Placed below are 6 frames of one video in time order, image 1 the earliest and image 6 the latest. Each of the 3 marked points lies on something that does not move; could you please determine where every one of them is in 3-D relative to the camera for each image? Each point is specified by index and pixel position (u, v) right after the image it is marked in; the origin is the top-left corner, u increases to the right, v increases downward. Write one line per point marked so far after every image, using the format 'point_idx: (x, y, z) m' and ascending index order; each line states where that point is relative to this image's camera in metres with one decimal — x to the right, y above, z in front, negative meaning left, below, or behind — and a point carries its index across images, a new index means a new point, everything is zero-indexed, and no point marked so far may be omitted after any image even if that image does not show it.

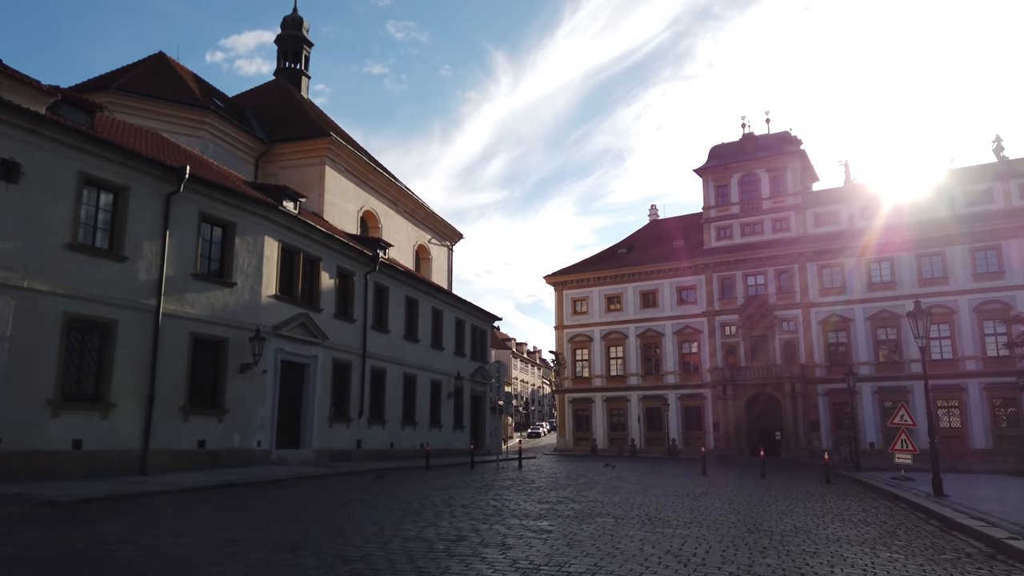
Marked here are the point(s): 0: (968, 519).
0: (+6.5, -3.3, +10.8) m
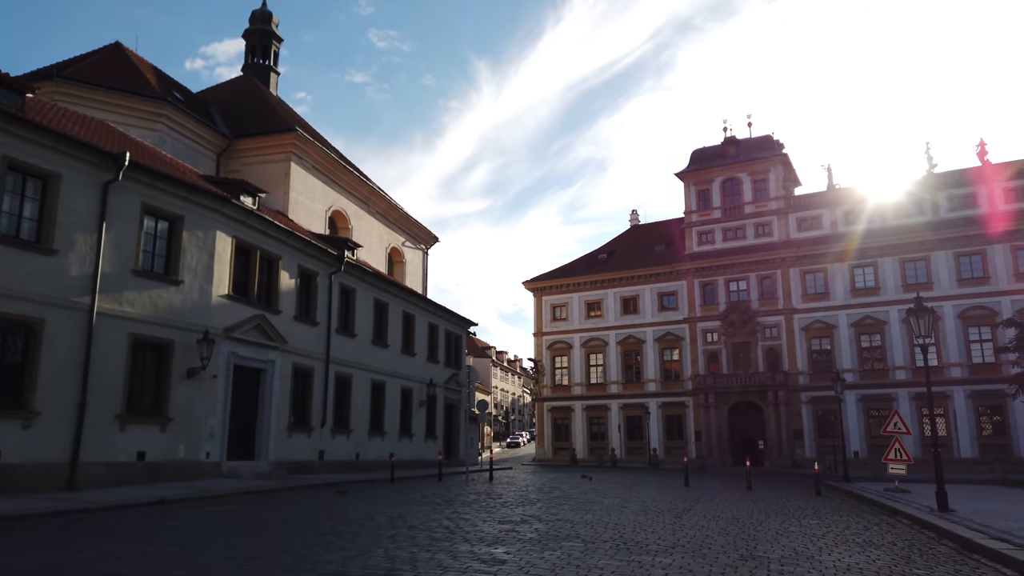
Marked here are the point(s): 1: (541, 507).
0: (+5.9, -3.1, +9.5) m
1: (+0.5, -3.6, +12.4) m
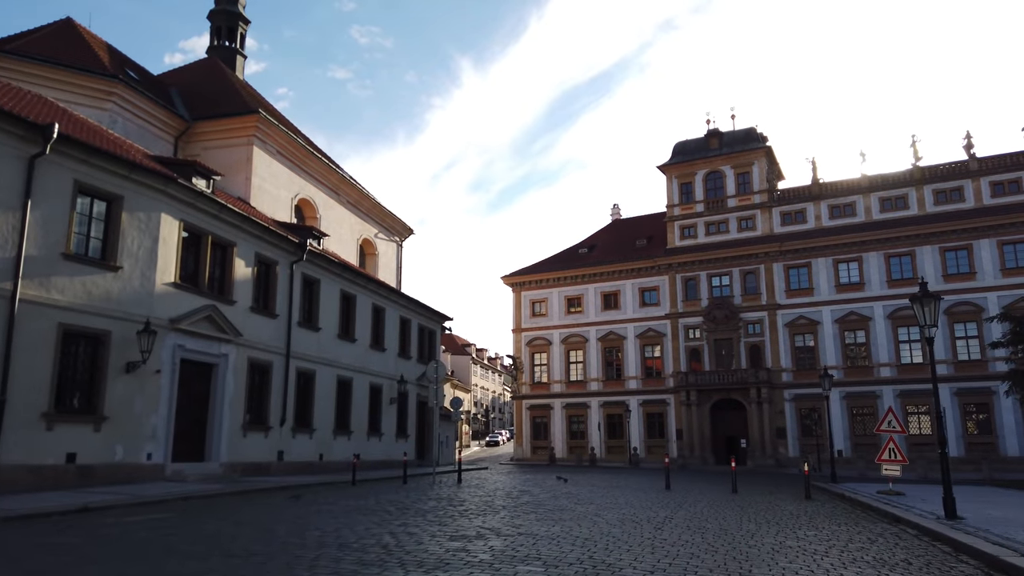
0: (+5.4, -2.9, +8.2) m
1: (-0.1, -3.3, +11.0) m
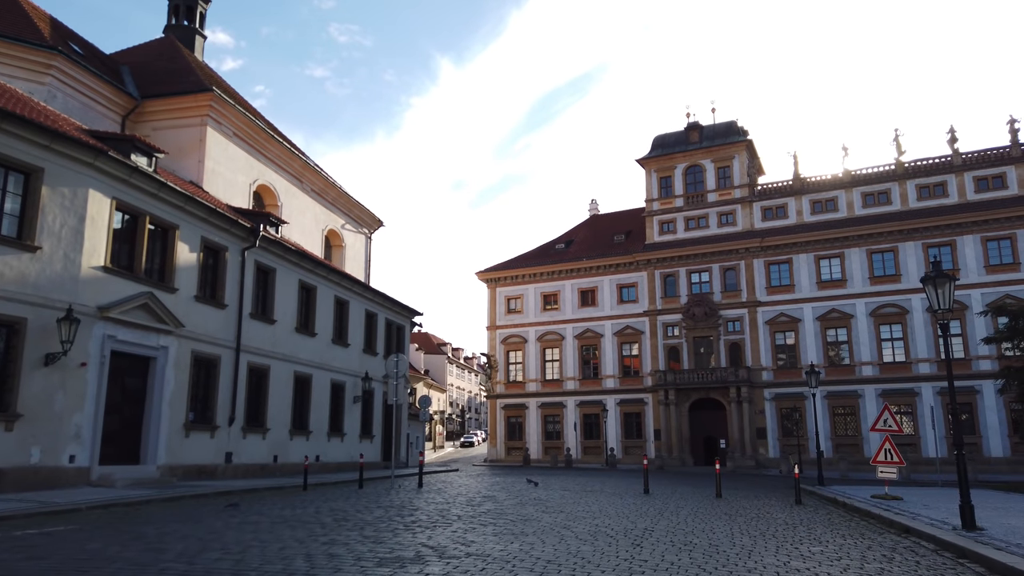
0: (+4.9, -2.6, +6.7) m
1: (-0.7, -3.0, +9.4) m
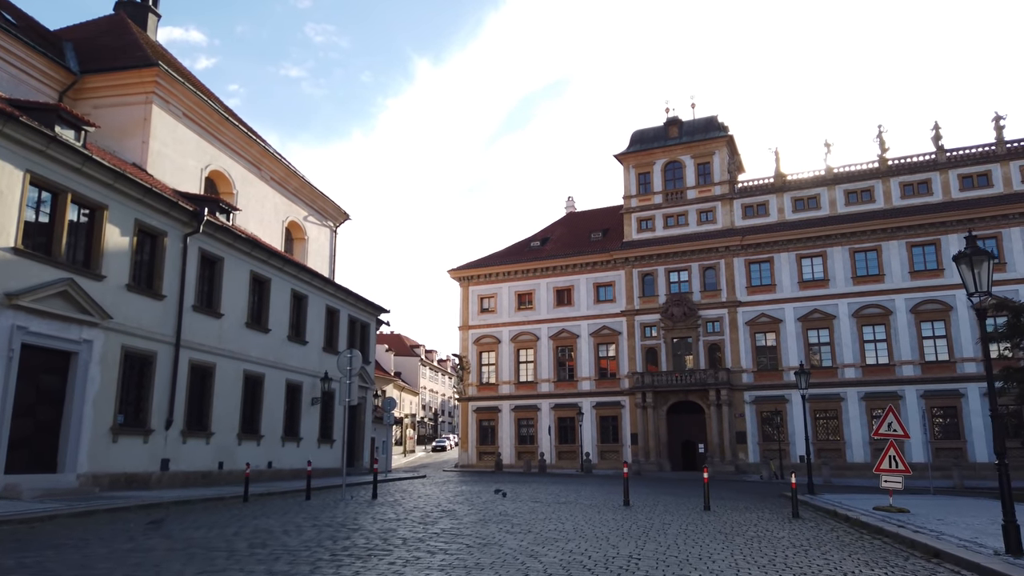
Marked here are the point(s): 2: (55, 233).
0: (+4.5, -2.3, +5.0) m
1: (-1.1, -2.7, +7.5) m
2: (-10.1, +1.2, +16.7) m
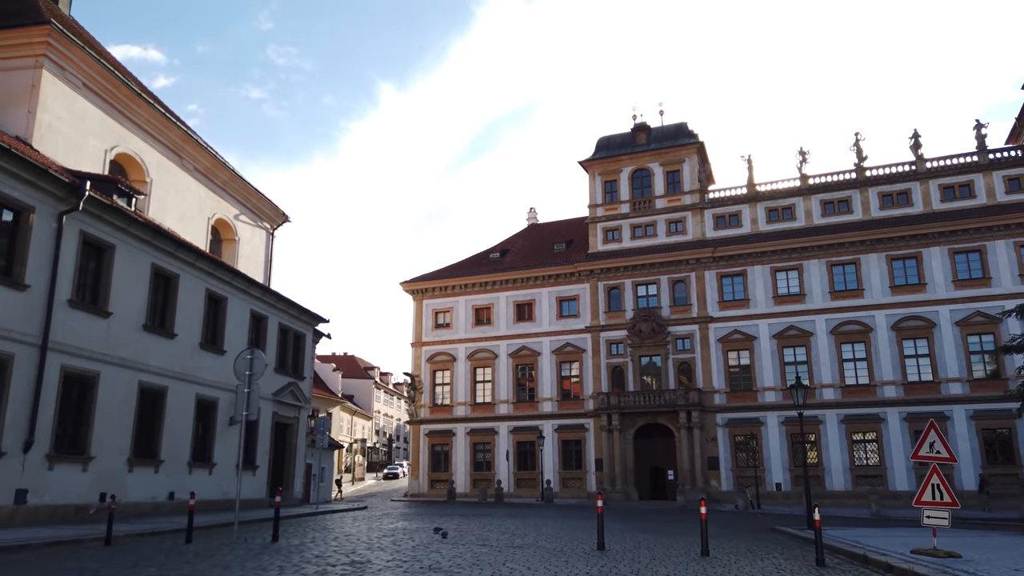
0: (+4.2, -1.7, +1.8) m
1: (-1.7, -2.1, +4.0) m
2: (-11.1, +1.6, +12.8) m
